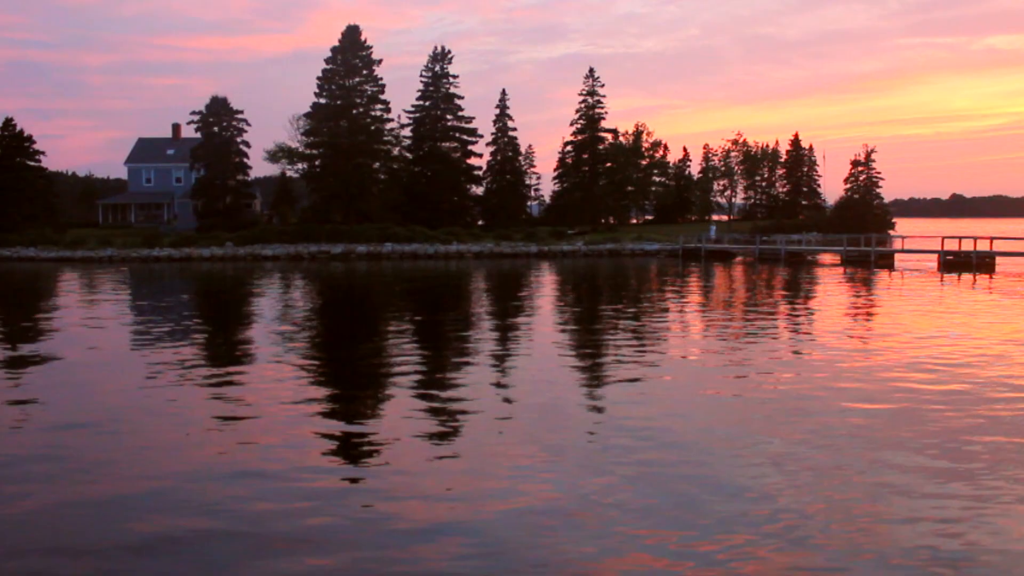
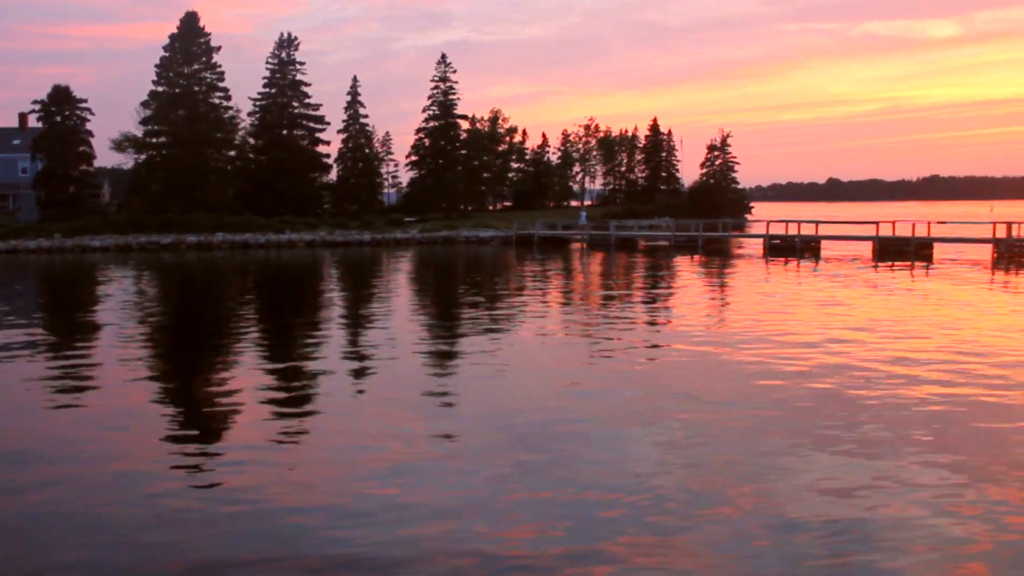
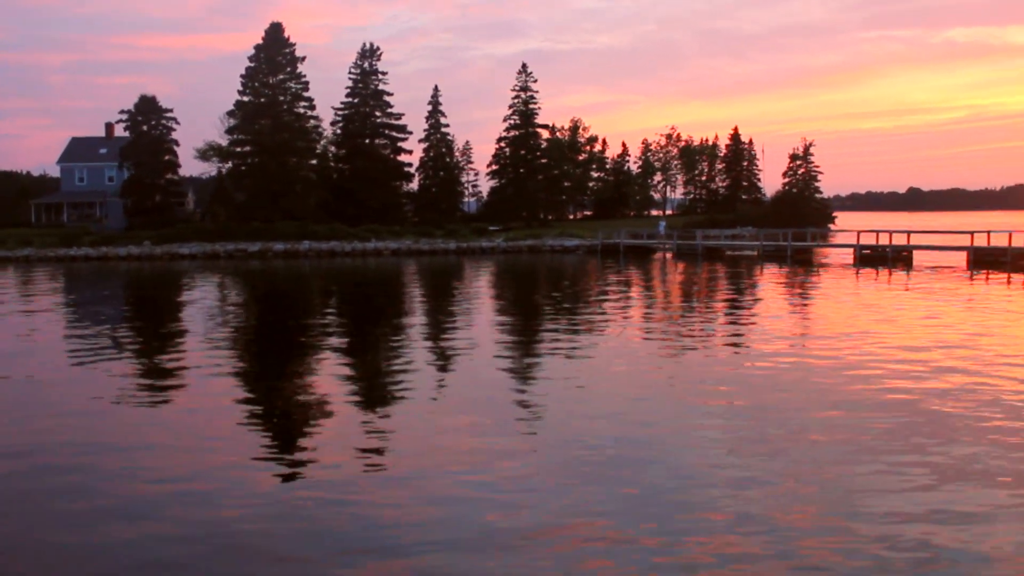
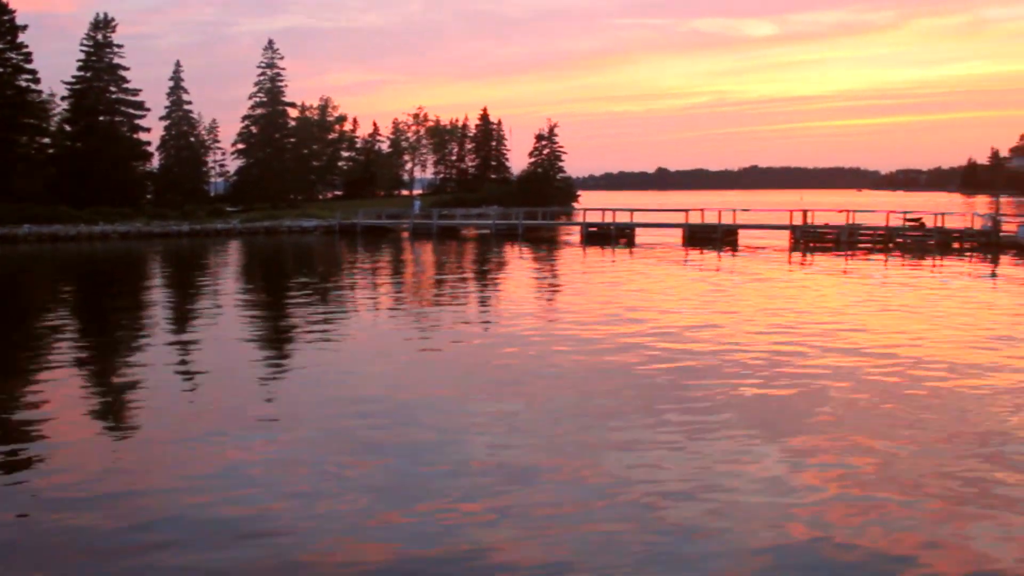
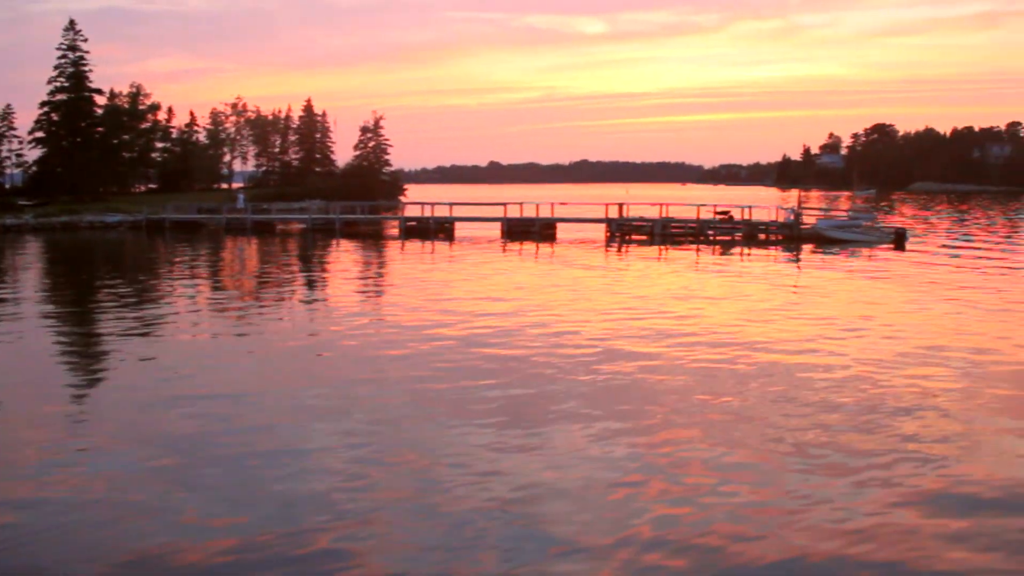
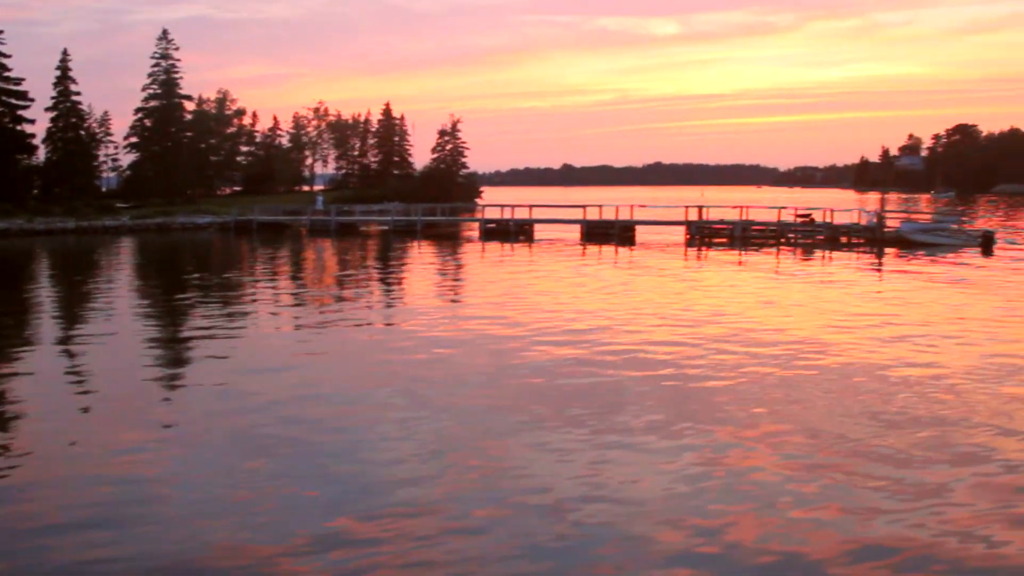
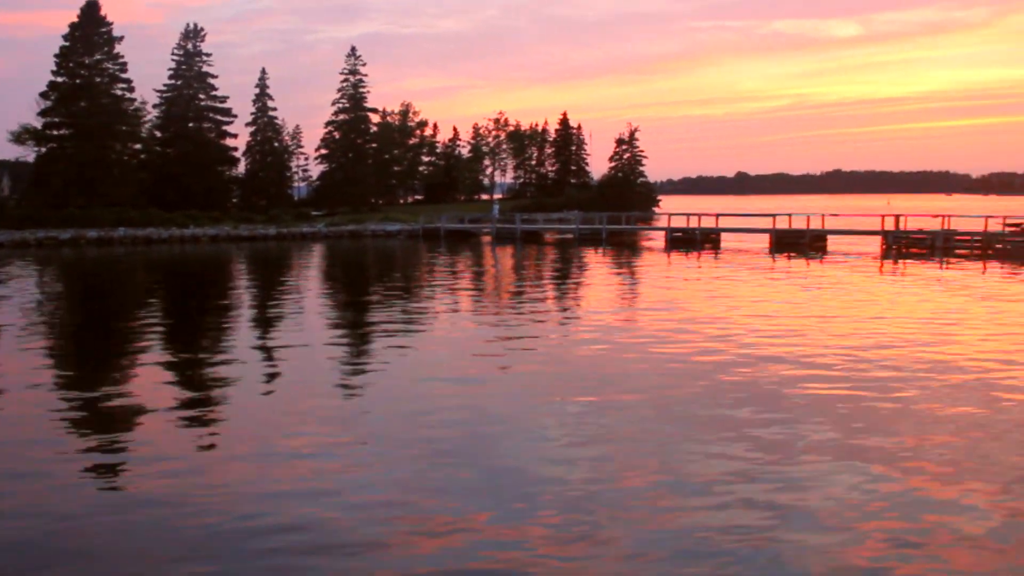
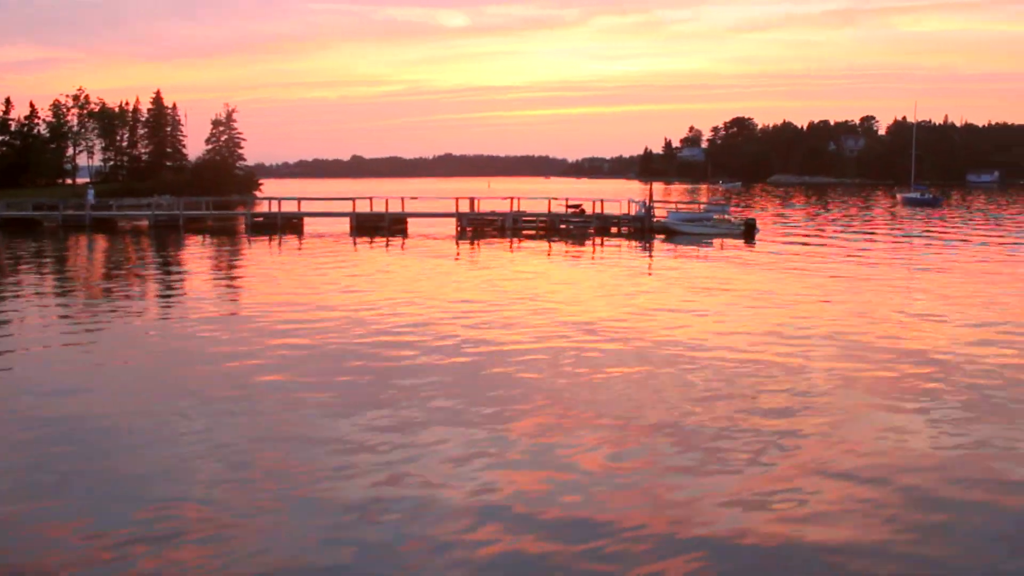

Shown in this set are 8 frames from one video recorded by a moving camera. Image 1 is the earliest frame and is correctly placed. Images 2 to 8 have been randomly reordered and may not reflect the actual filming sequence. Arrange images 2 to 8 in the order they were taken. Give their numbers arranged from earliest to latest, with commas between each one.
3, 2, 7, 4, 6, 5, 8
